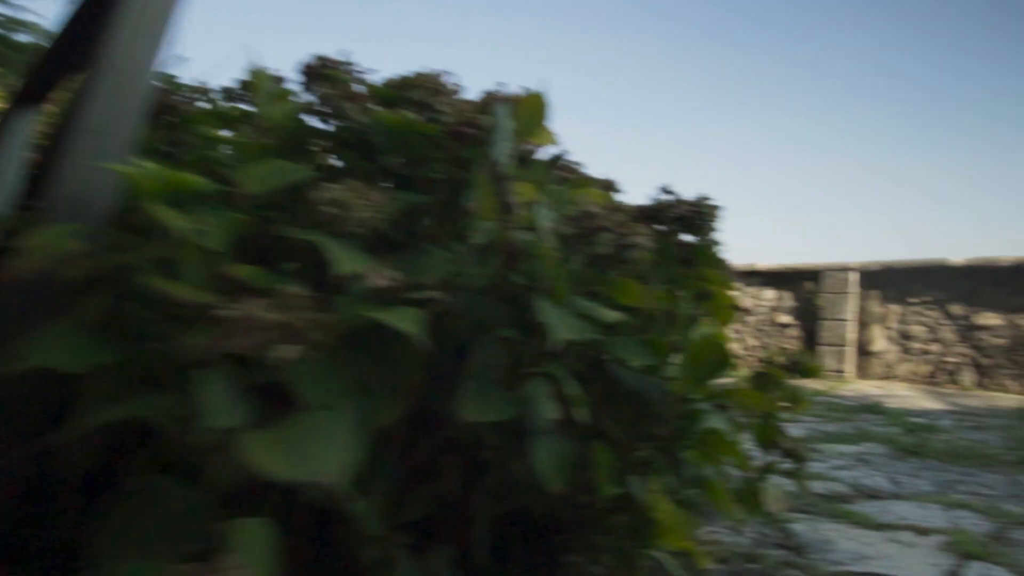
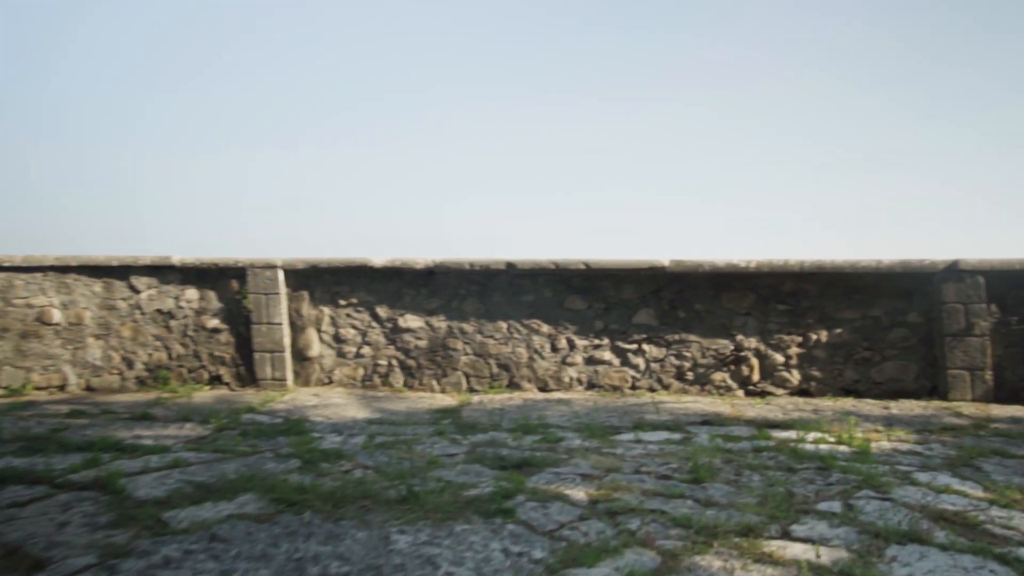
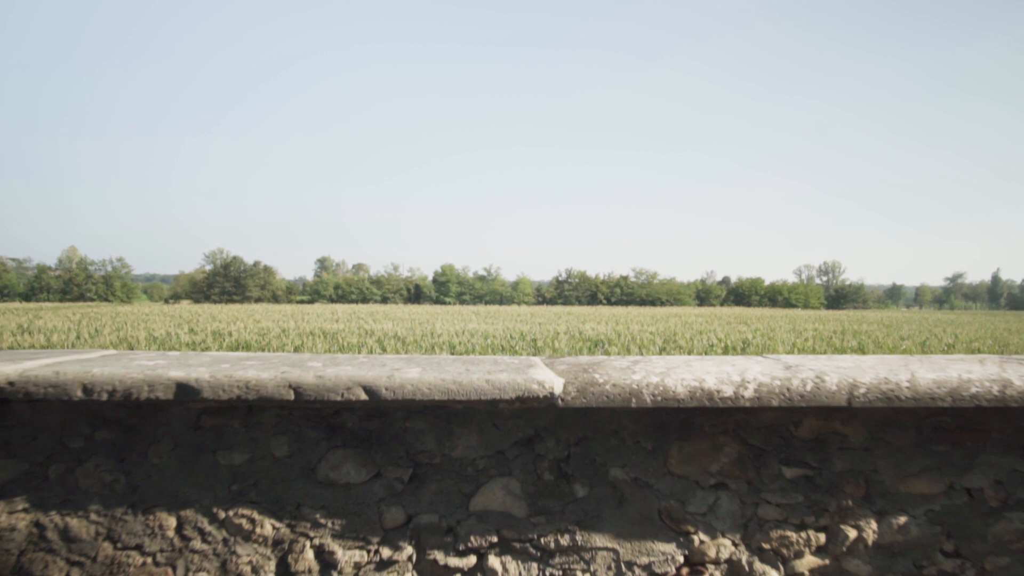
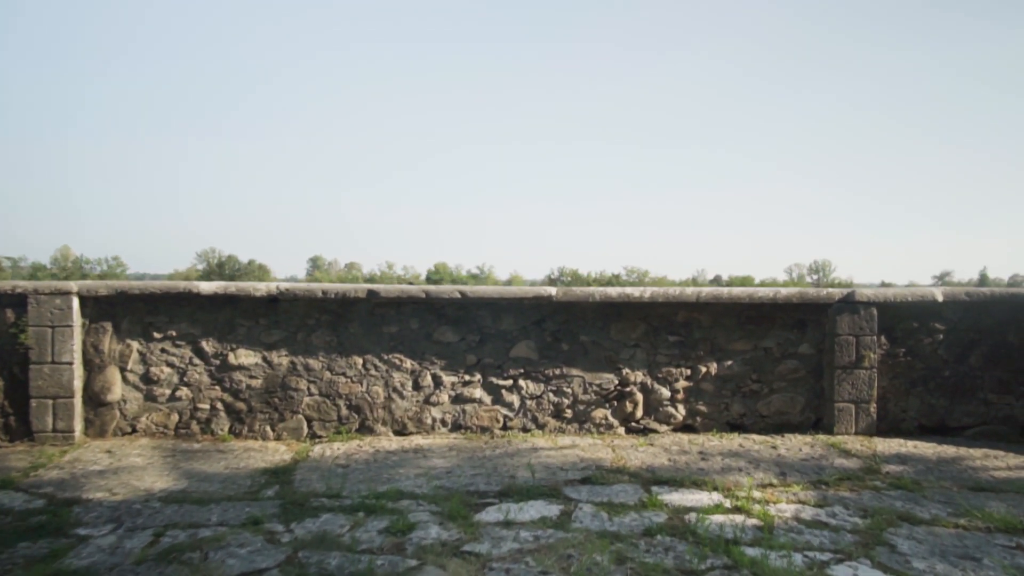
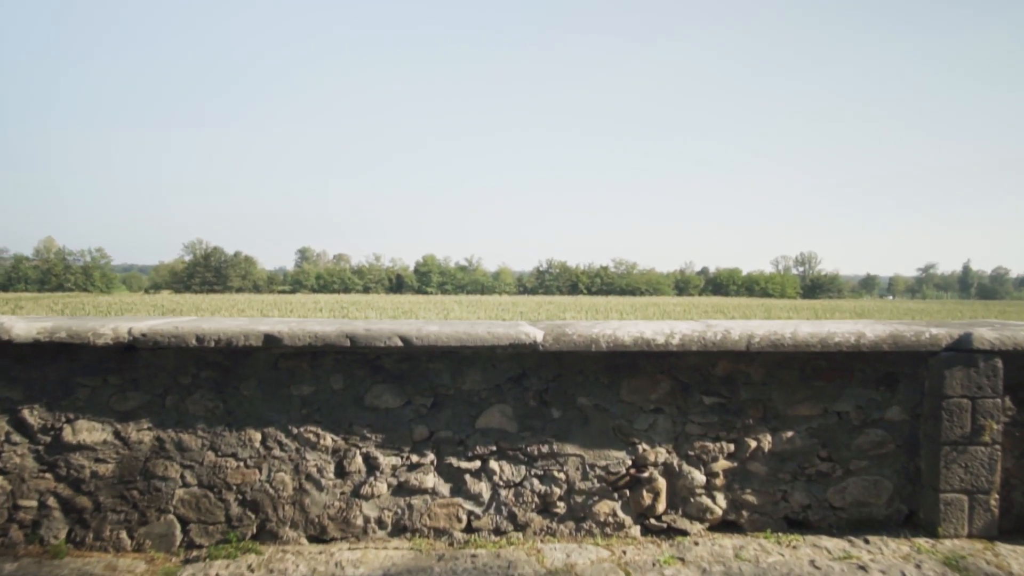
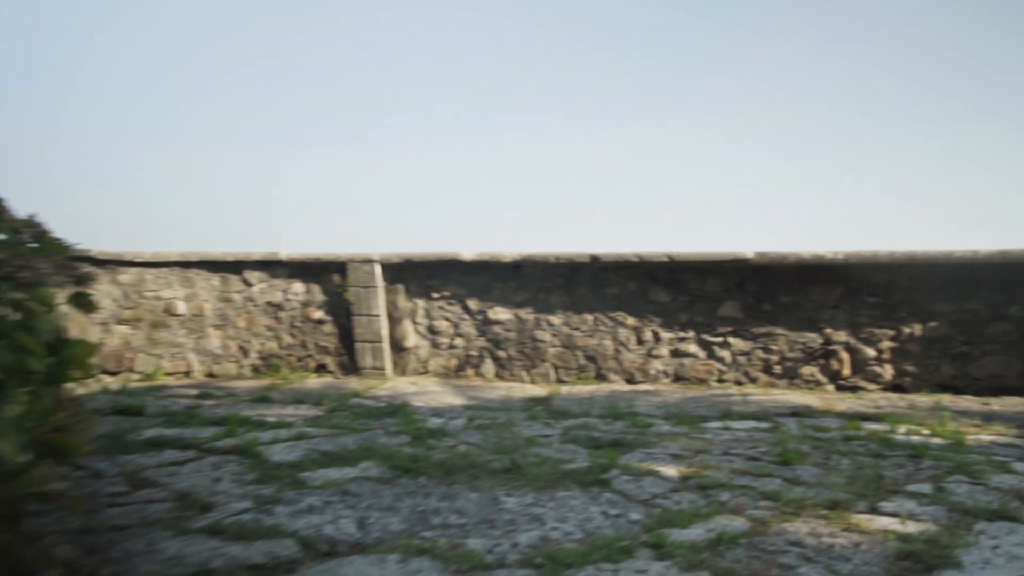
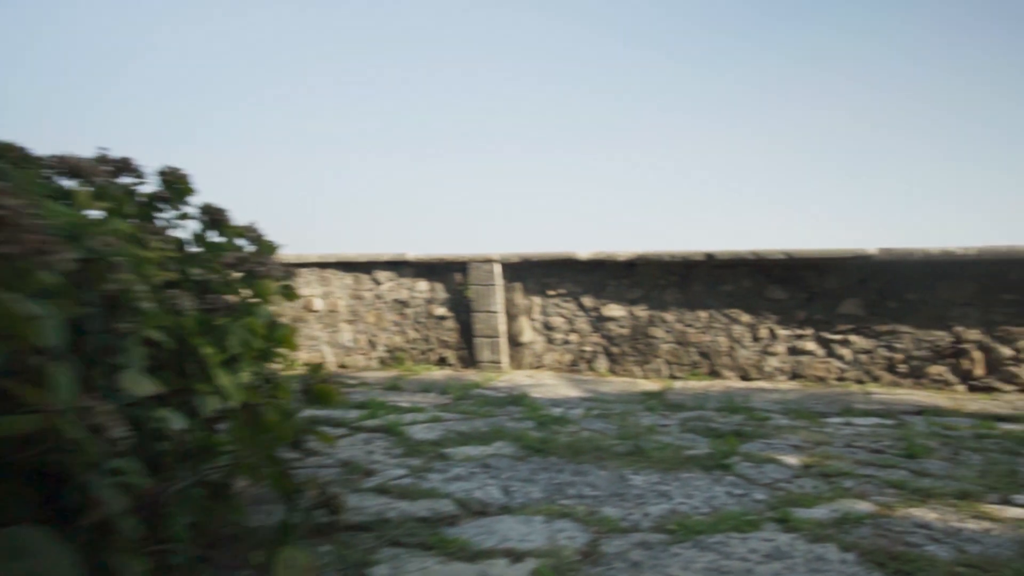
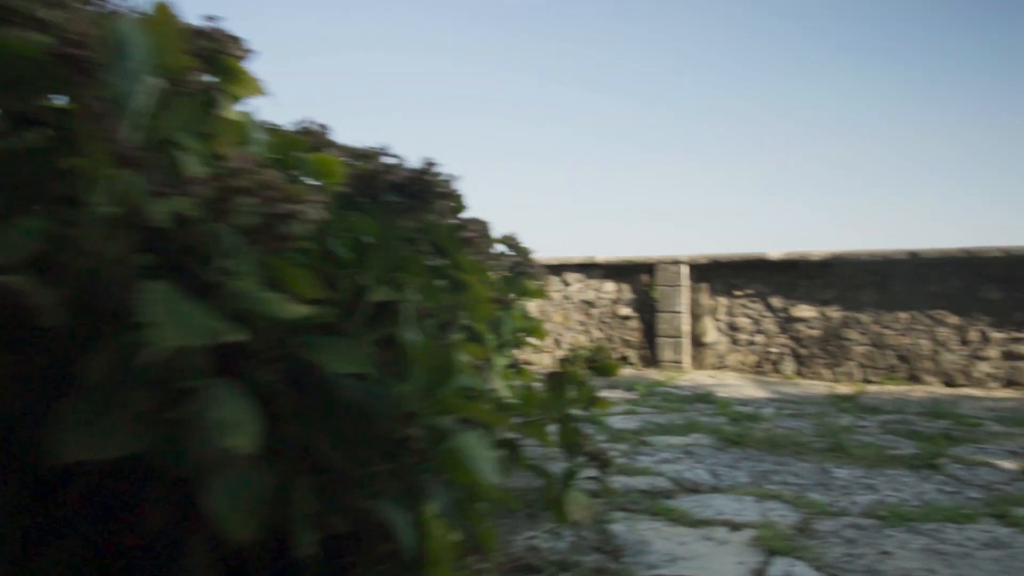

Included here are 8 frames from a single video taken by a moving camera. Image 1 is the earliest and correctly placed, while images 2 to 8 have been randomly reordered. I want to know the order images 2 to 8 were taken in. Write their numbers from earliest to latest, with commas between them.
8, 7, 6, 2, 4, 5, 3
